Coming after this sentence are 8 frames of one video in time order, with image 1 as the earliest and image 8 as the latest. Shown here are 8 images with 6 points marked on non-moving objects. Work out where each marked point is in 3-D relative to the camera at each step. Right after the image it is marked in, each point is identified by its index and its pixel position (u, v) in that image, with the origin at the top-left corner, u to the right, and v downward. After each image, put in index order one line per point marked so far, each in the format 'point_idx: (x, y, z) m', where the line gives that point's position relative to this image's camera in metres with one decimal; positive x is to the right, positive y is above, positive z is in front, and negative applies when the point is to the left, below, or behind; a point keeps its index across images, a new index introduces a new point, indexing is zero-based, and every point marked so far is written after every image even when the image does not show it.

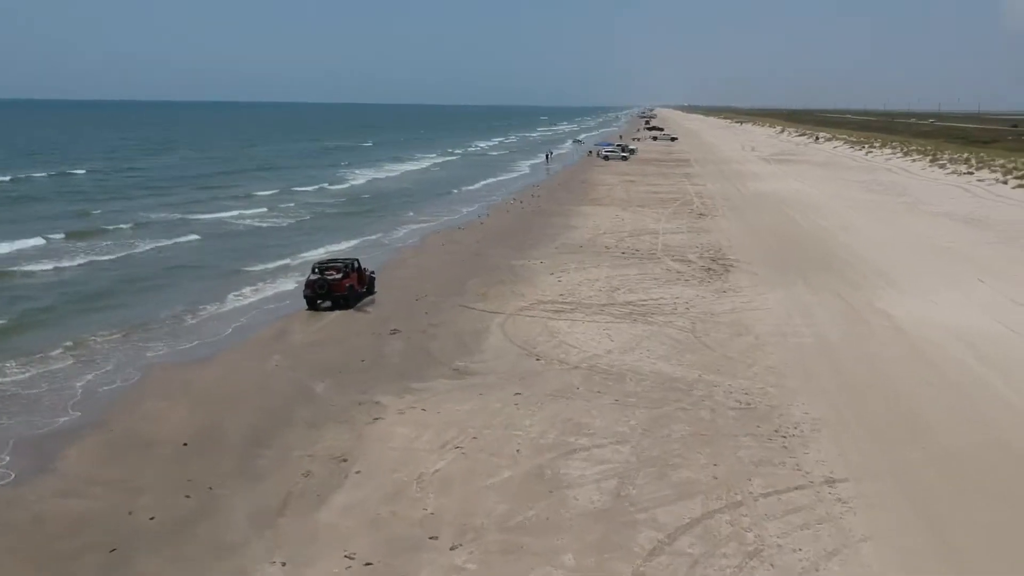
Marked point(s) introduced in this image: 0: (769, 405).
0: (+3.8, -1.7, +15.2) m
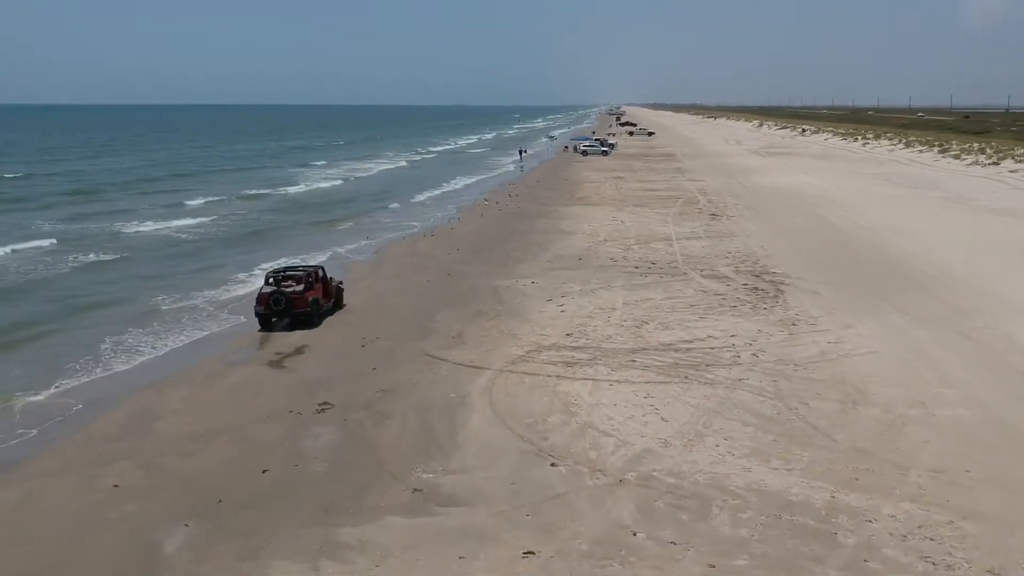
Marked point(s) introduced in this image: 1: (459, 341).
0: (+3.9, -2.3, +8.3) m
1: (-0.9, -0.9, +16.6) m
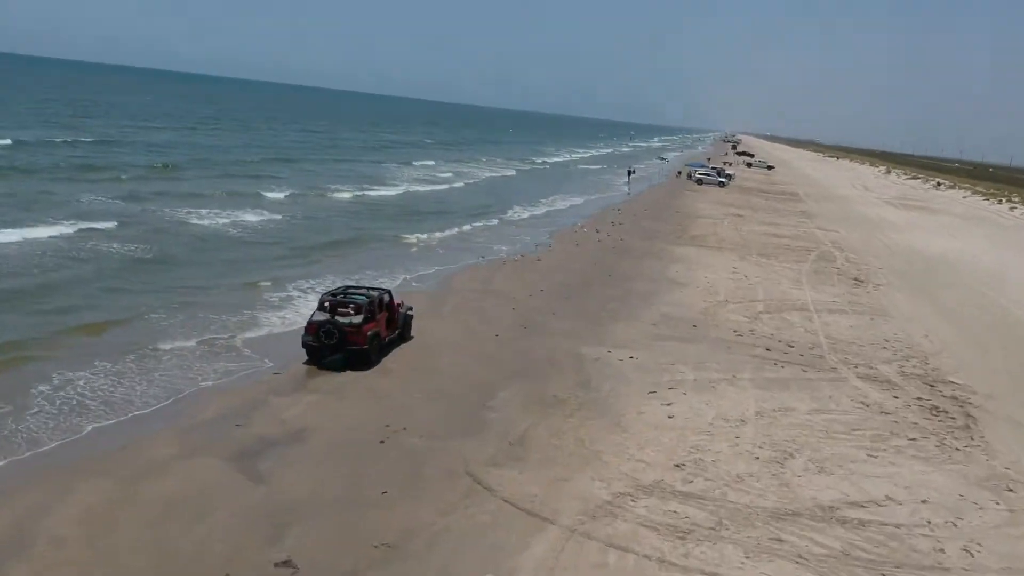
0: (+3.9, -3.8, +2.9) m
1: (+0.1, -1.9, +11.5) m
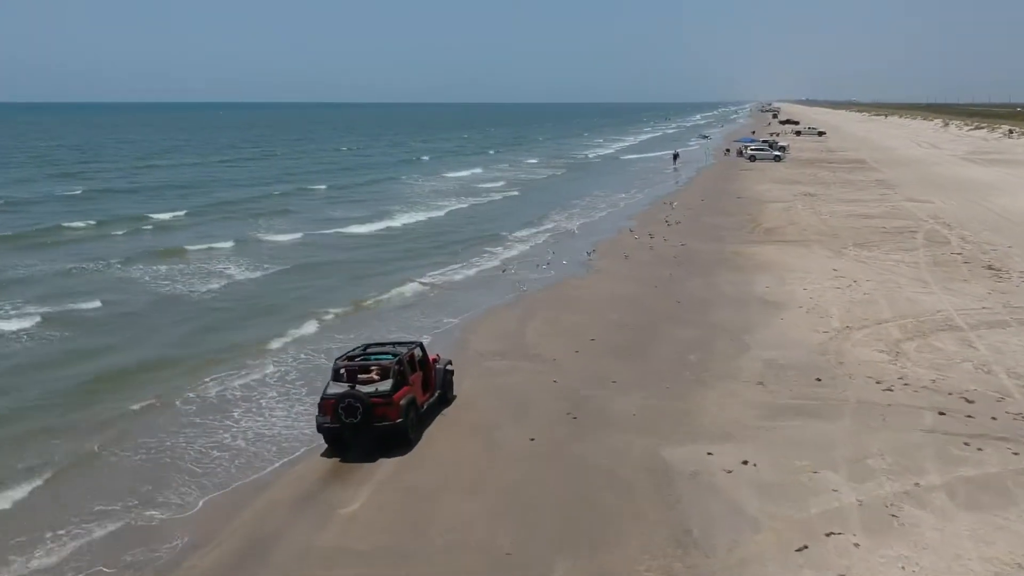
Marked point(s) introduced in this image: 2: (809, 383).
0: (+3.9, -4.3, -3.2) m
1: (+0.4, -2.8, +5.6) m
2: (+4.1, -1.3, +13.9) m
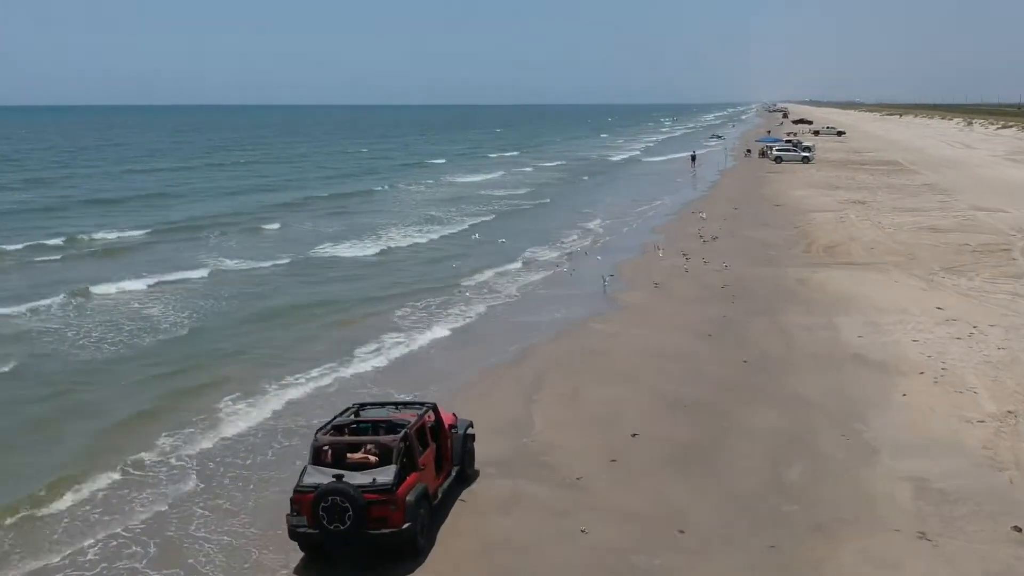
0: (+3.9, -5.0, -8.7) m
1: (+0.4, -3.5, +0.1) m
2: (+4.1, -2.0, +8.4) m
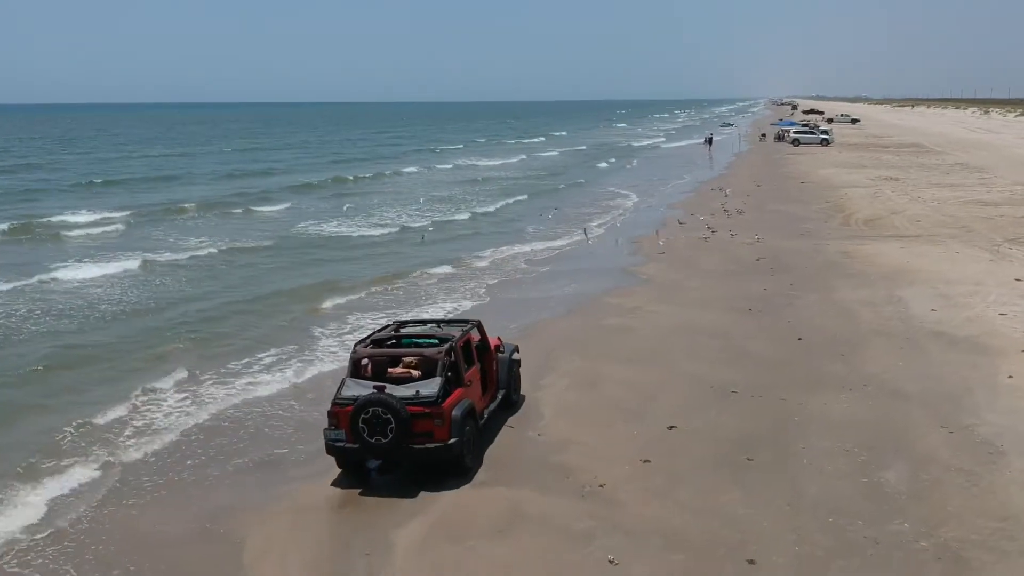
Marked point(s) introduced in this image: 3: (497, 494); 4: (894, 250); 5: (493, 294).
0: (+3.8, -4.7, -11.3) m
1: (+0.3, -3.1, -2.4) m
2: (+4.1, -1.6, +5.8) m
3: (-0.1, -1.5, +7.2) m
4: (+6.9, +0.7, +18.5) m
5: (-0.3, 0.0, +16.0) m
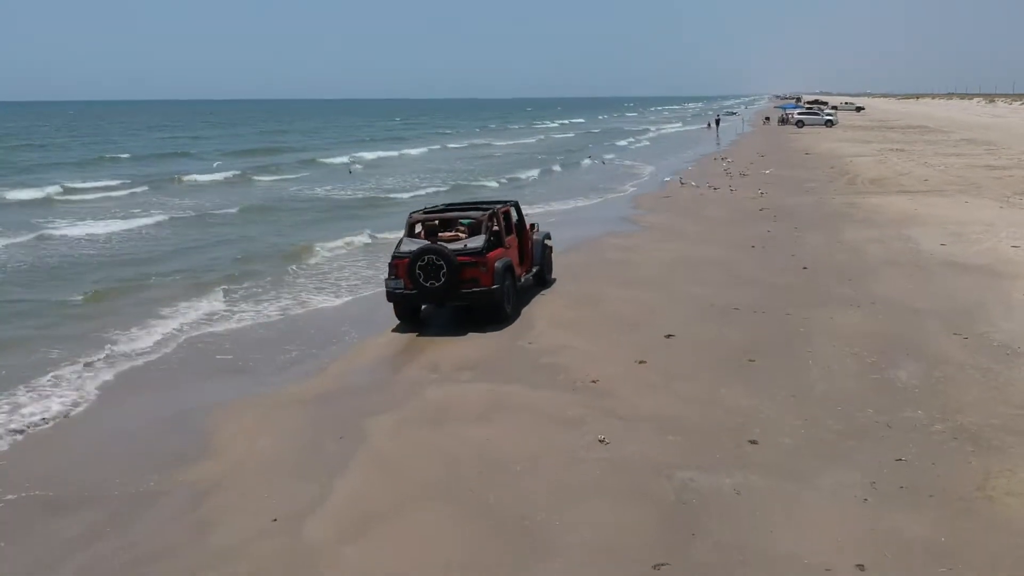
0: (+3.6, -3.9, -11.7) m
1: (+0.2, -2.3, -2.9) m
2: (+4.0, -0.8, +5.4) m
3: (-0.2, -0.7, +6.8) m
4: (+6.9, +1.5, +18.0) m
5: (-0.3, +0.8, +15.6) m
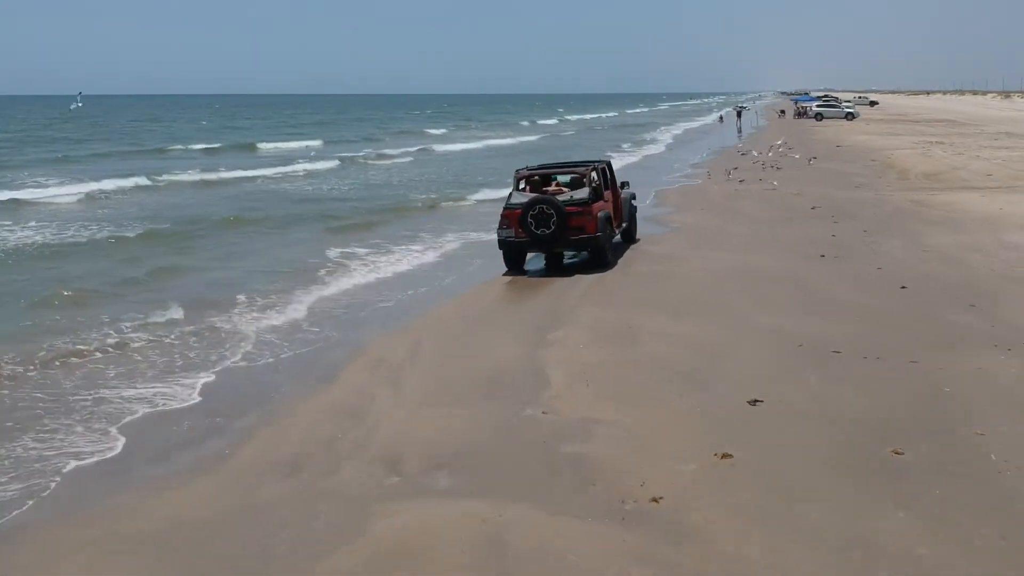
0: (+3.6, -4.2, -14.5) m
1: (+0.2, -2.6, -5.6) m
2: (+4.0, -1.0, +2.6) m
3: (-0.2, -0.9, +4.0) m
4: (+6.9, +1.3, +15.2) m
5: (-0.3, +0.6, +12.8) m
